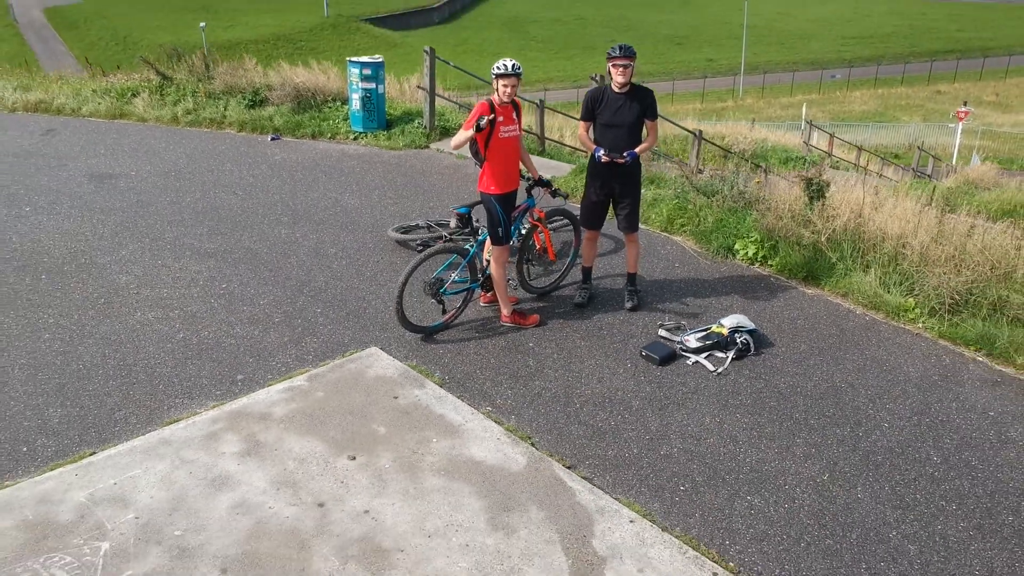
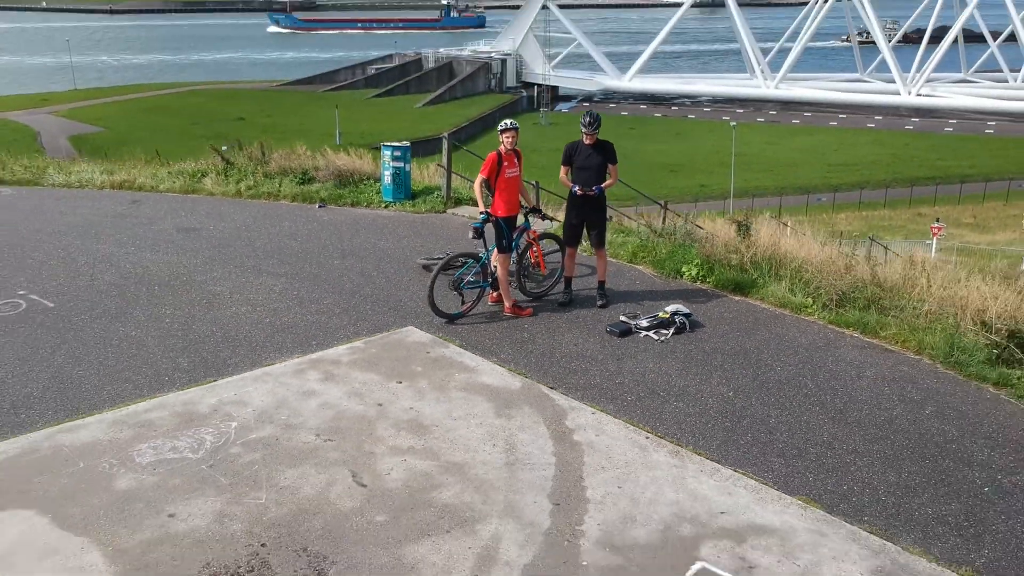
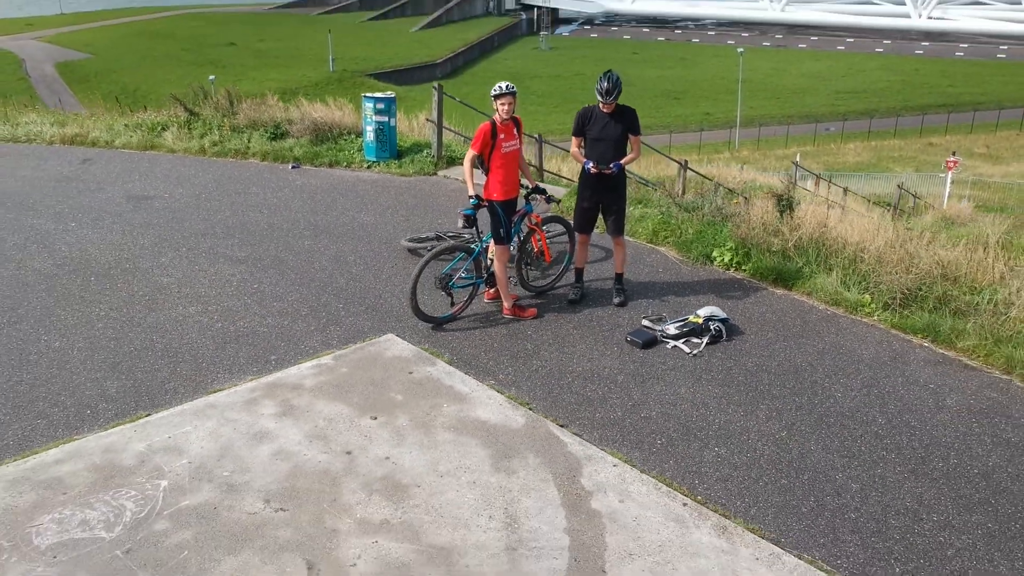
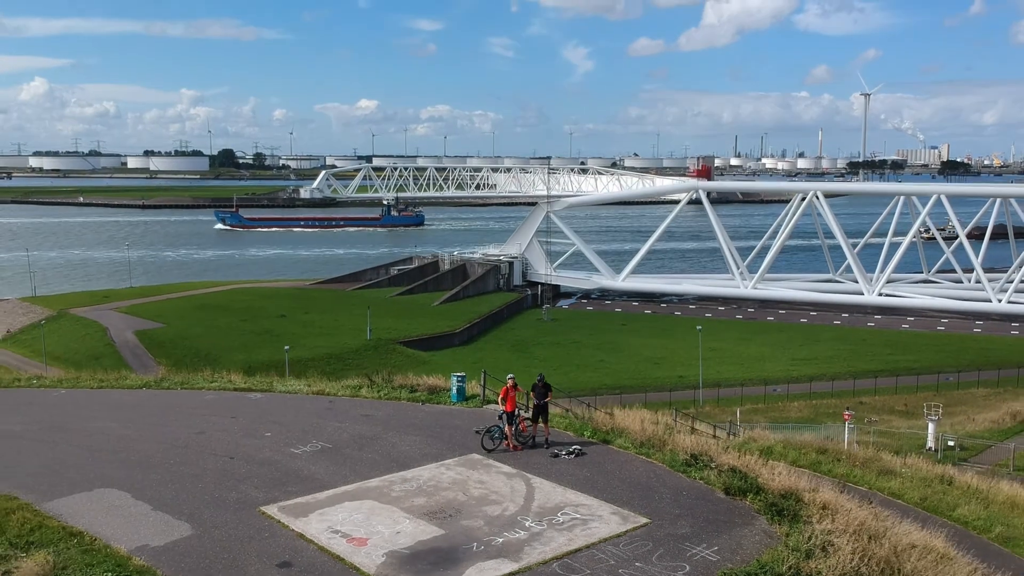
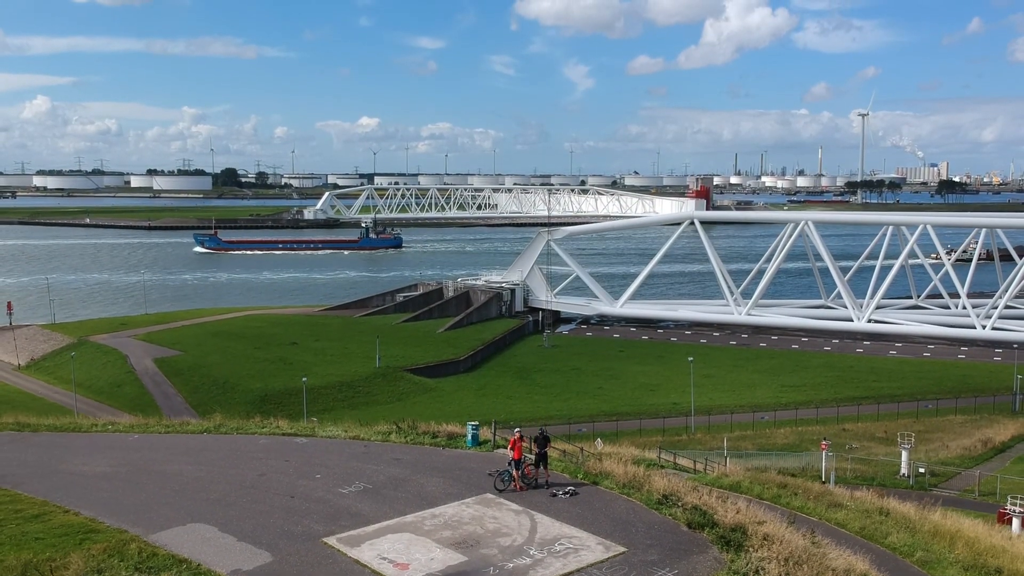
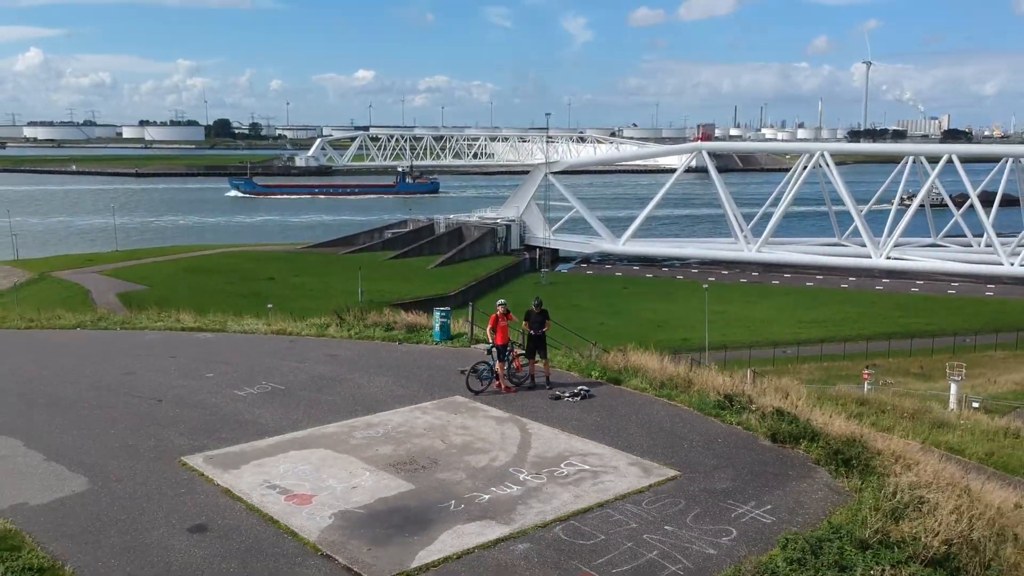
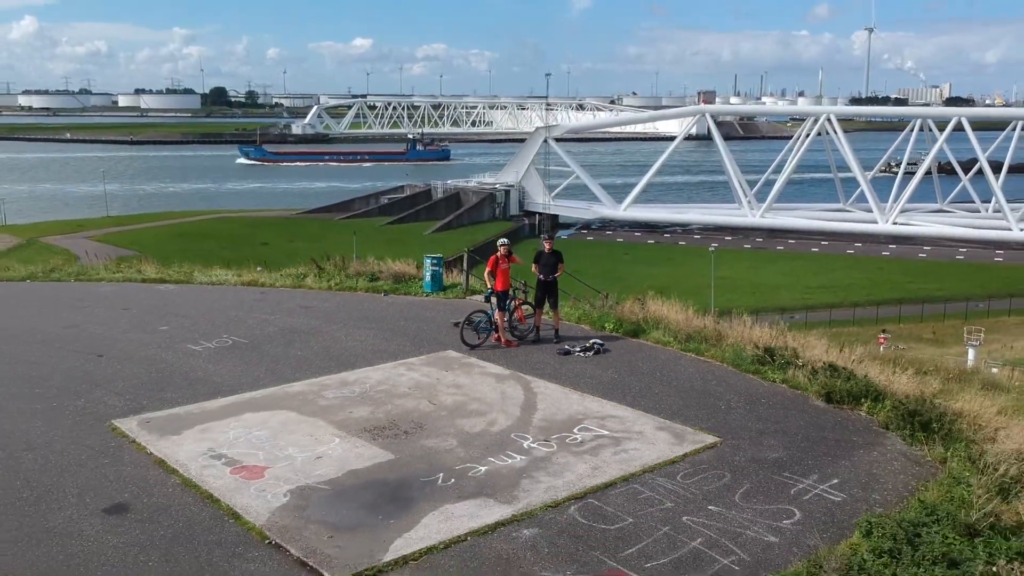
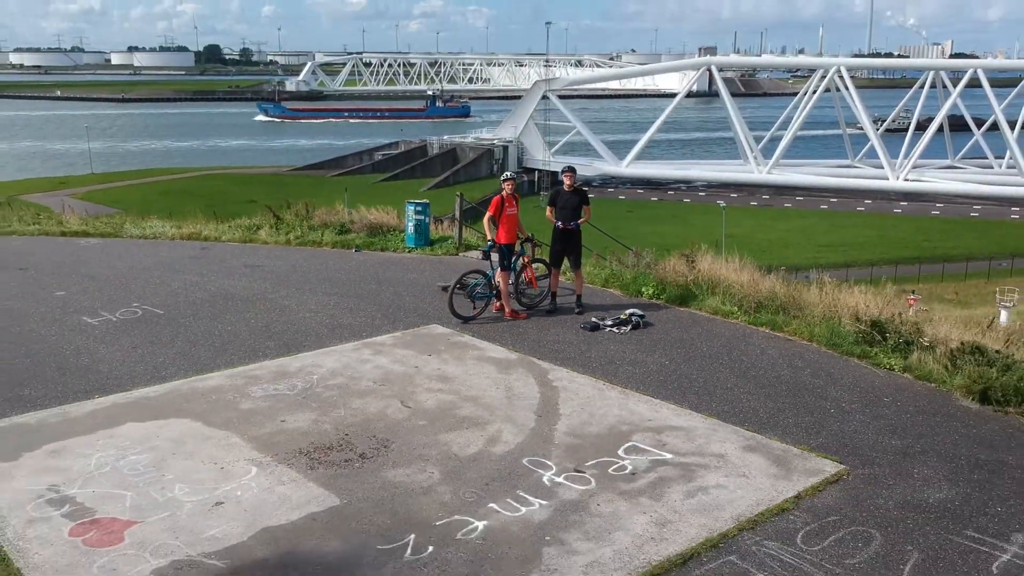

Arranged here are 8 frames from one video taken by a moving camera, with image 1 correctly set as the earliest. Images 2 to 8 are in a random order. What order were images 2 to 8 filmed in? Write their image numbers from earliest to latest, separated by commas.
3, 2, 8, 7, 6, 4, 5
